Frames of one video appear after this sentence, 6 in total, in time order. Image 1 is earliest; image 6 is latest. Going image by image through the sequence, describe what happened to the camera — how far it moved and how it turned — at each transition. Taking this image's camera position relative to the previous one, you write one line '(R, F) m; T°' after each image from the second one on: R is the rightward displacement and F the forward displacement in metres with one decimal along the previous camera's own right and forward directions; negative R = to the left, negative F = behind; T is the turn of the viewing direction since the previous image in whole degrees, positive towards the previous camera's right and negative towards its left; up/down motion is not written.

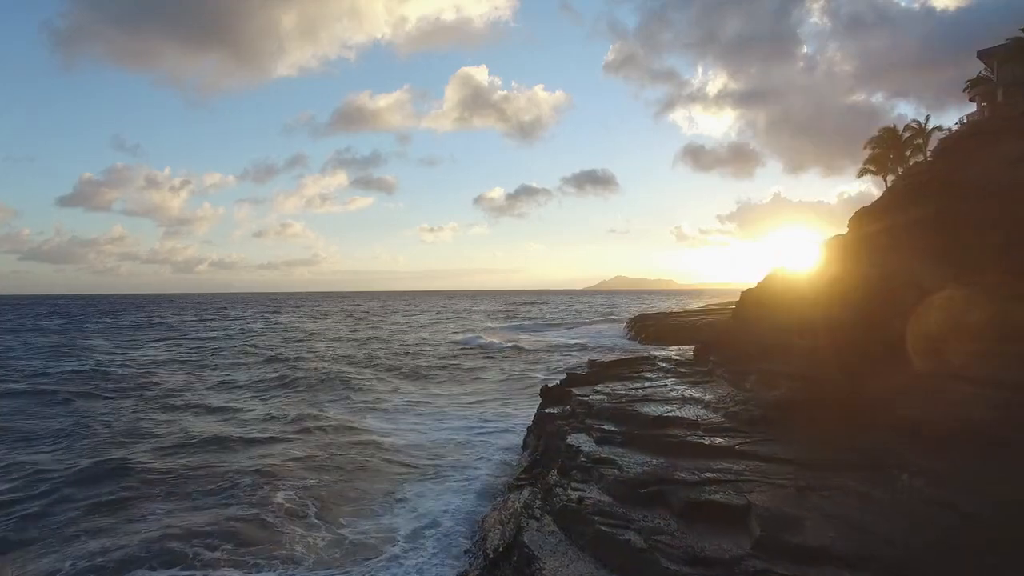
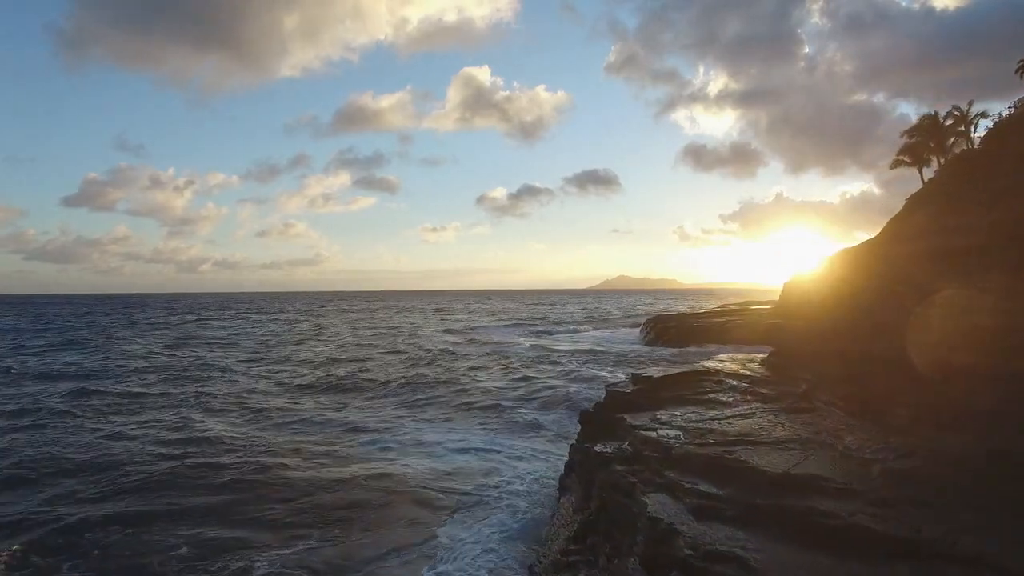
(-1.2, -0.1) m; 0°
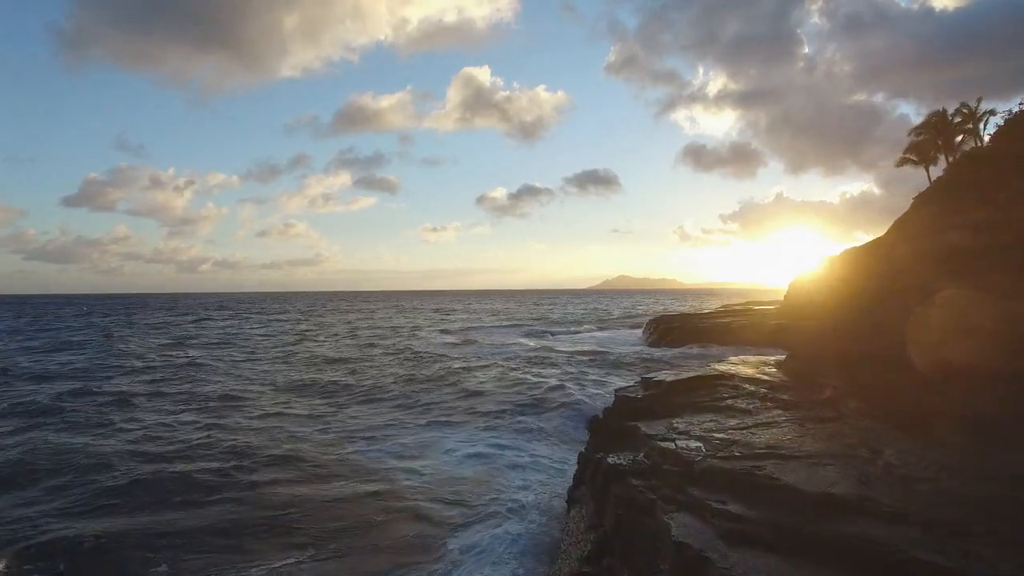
(-0.2, -0.2) m; 0°
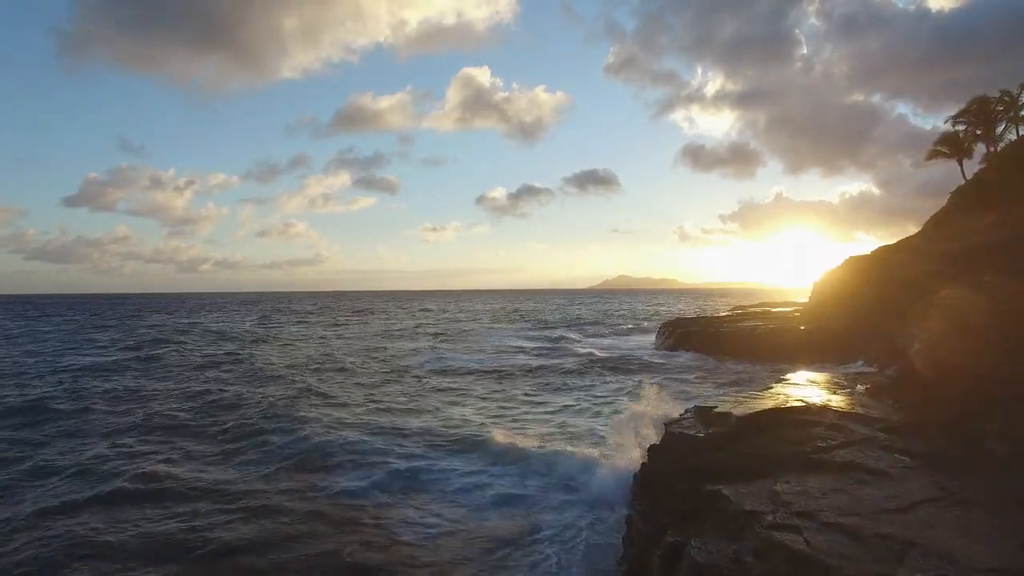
(+0.1, -0.9) m; 0°
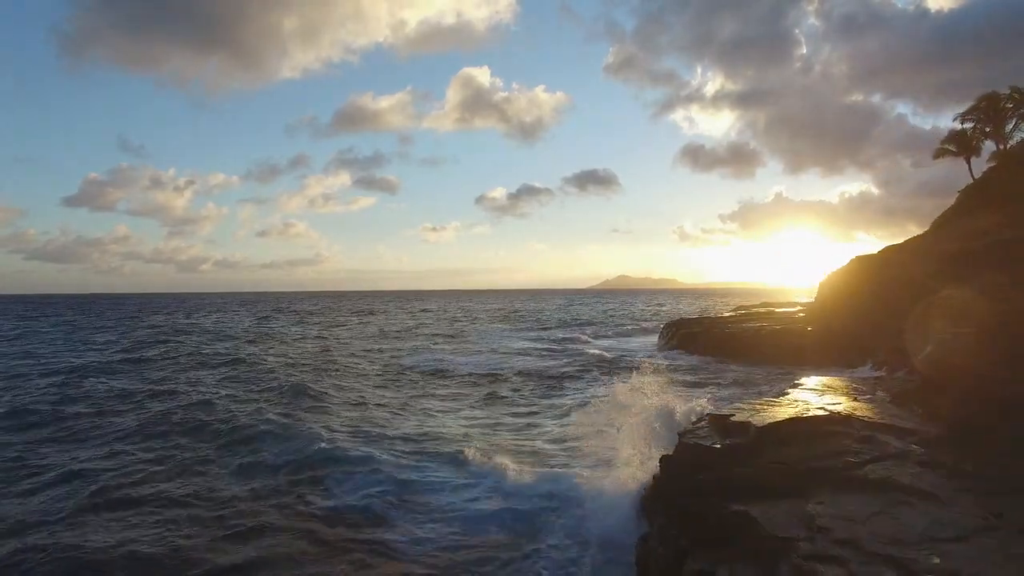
(+0.1, -0.5) m; 0°
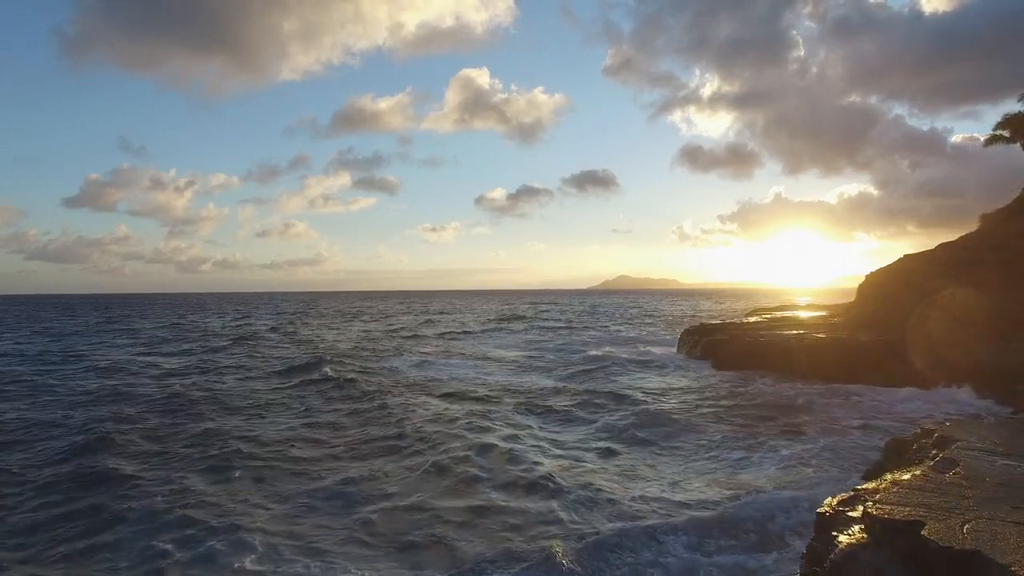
(+0.6, -1.5) m; 0°
